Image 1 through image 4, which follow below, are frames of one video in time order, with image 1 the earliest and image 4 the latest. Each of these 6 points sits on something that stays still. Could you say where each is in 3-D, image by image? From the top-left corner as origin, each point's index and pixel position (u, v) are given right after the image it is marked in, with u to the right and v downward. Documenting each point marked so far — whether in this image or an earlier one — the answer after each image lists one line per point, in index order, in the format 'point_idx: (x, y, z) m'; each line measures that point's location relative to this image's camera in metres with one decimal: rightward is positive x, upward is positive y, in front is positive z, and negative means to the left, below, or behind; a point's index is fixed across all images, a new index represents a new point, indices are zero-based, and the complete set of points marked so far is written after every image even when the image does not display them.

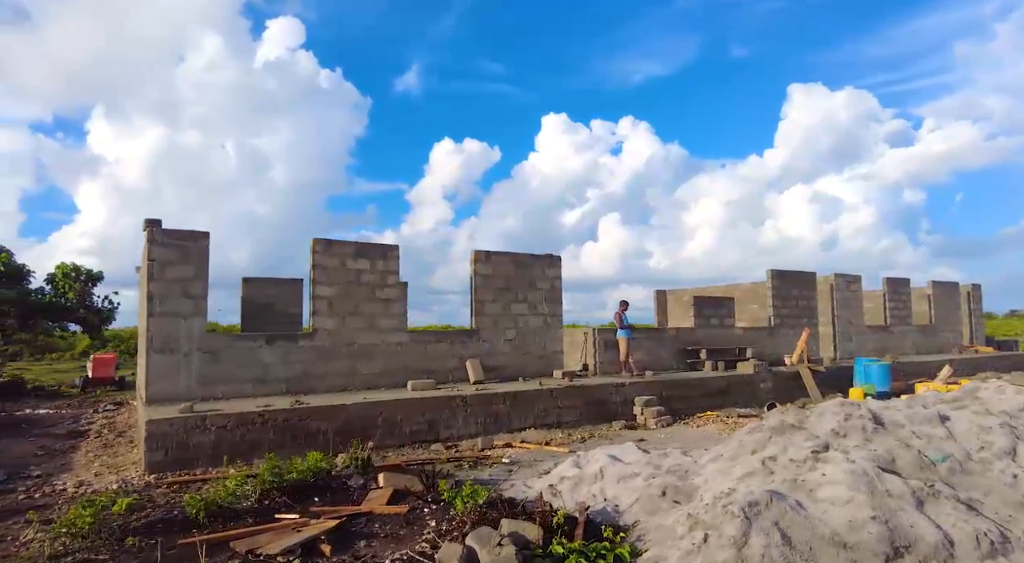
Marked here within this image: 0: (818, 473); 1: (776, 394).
0: (+1.7, -1.1, +3.4) m
1: (+4.6, -2.0, +11.0) m
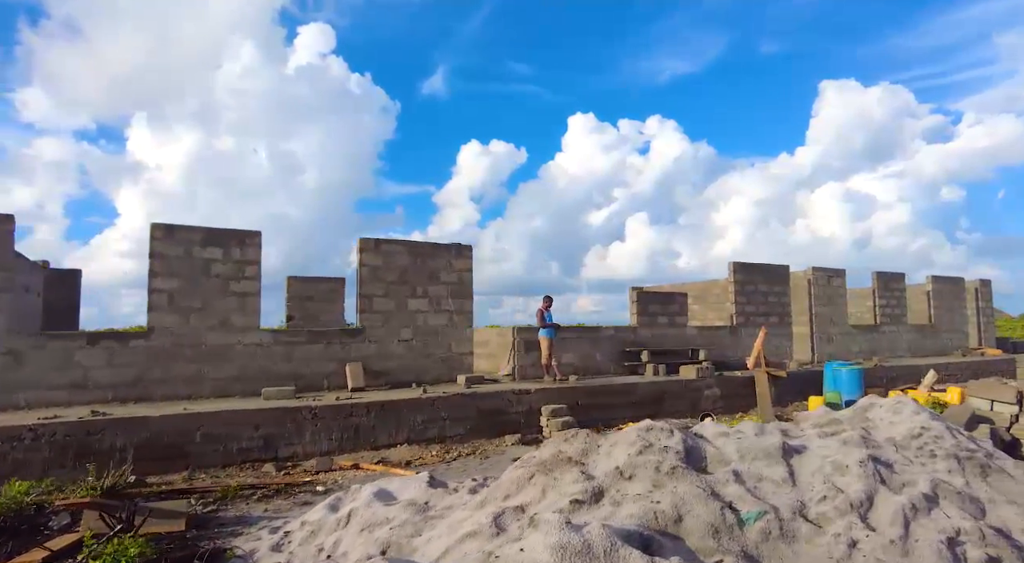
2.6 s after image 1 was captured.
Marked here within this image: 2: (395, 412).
0: (0.0, -1.0, +2.3) m
1: (+3.3, -1.9, +9.7) m
2: (-1.3, -1.4, +6.9) m
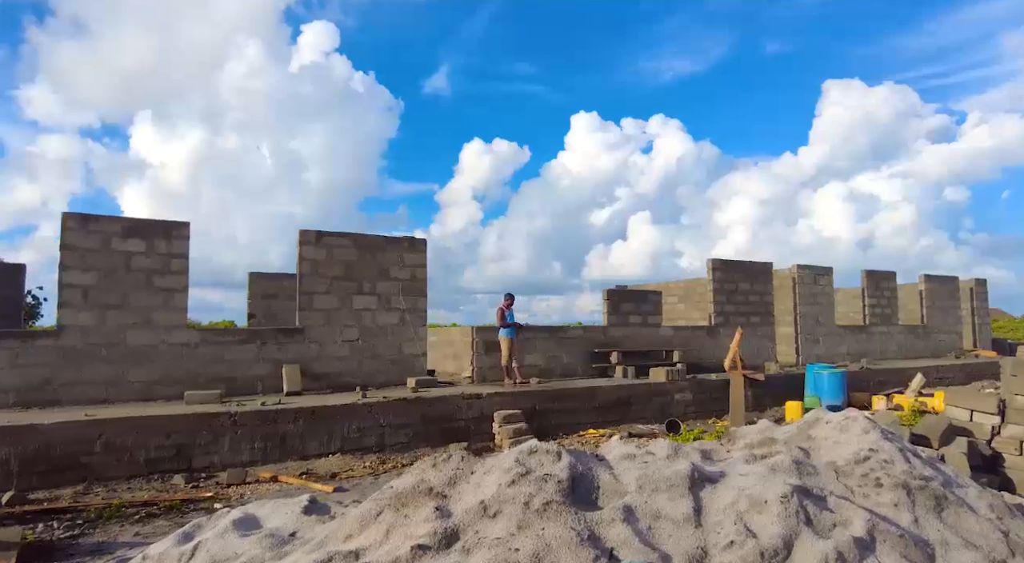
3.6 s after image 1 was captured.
0: (-0.6, -0.9, +1.7) m
1: (+2.7, -1.8, +9.2) m
2: (-1.9, -1.4, +6.3) m
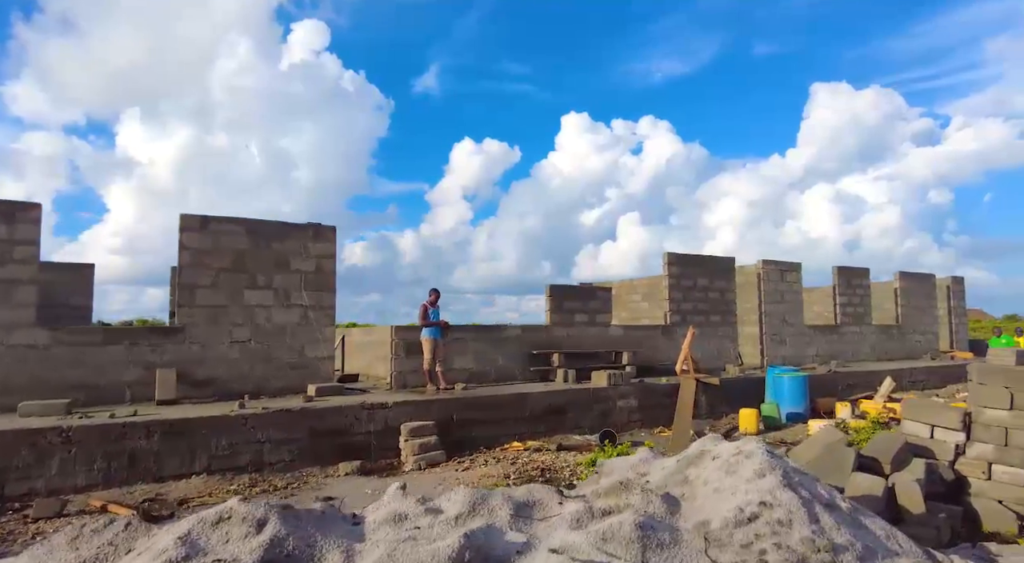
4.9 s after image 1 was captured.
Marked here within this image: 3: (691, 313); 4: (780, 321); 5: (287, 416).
0: (-1.4, -0.8, +0.8) m
1: (+1.7, -1.8, +8.3) m
2: (-2.8, -1.3, +5.4) m
3: (+3.1, -0.5, +10.6) m
4: (+5.2, -0.8, +12.1) m
5: (-2.1, -1.3, +5.9) m
